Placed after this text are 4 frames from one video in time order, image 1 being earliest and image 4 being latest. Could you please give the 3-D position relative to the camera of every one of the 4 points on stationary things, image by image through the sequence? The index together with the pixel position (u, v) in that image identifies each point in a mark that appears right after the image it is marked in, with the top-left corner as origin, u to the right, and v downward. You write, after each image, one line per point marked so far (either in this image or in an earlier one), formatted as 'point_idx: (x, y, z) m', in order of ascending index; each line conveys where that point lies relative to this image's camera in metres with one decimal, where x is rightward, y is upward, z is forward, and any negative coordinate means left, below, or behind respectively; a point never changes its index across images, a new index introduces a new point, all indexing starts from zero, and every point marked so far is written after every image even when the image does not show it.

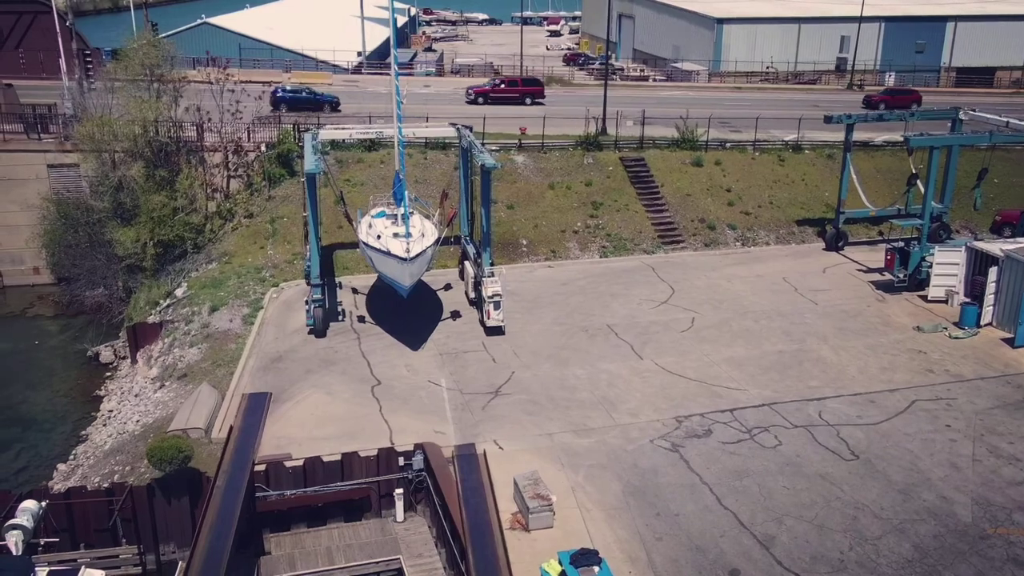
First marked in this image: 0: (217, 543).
0: (-4.5, -3.8, +13.5) m
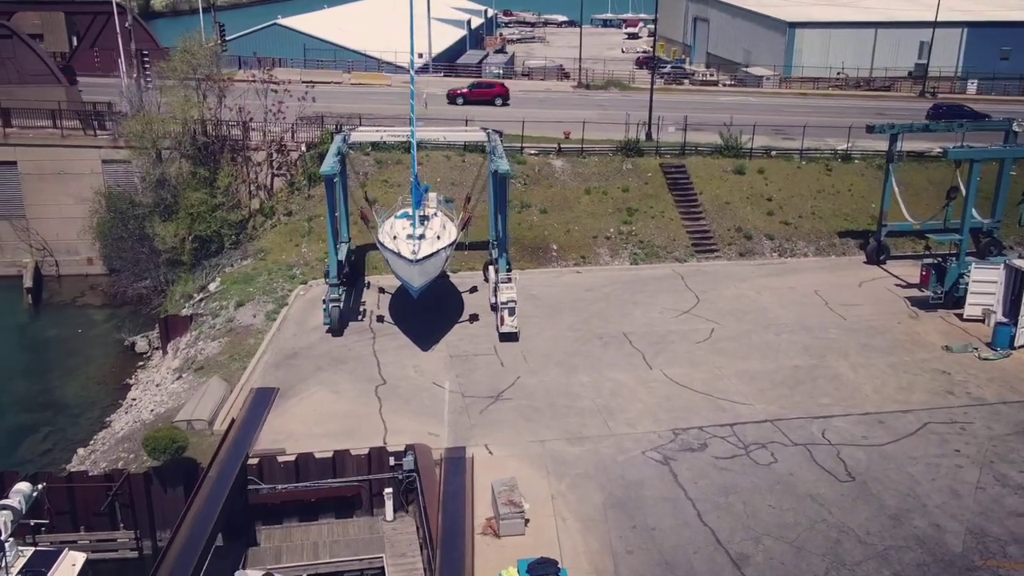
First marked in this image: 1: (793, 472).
0: (-4.9, -3.8, +13.9) m
1: (+4.8, -3.1, +15.2) m
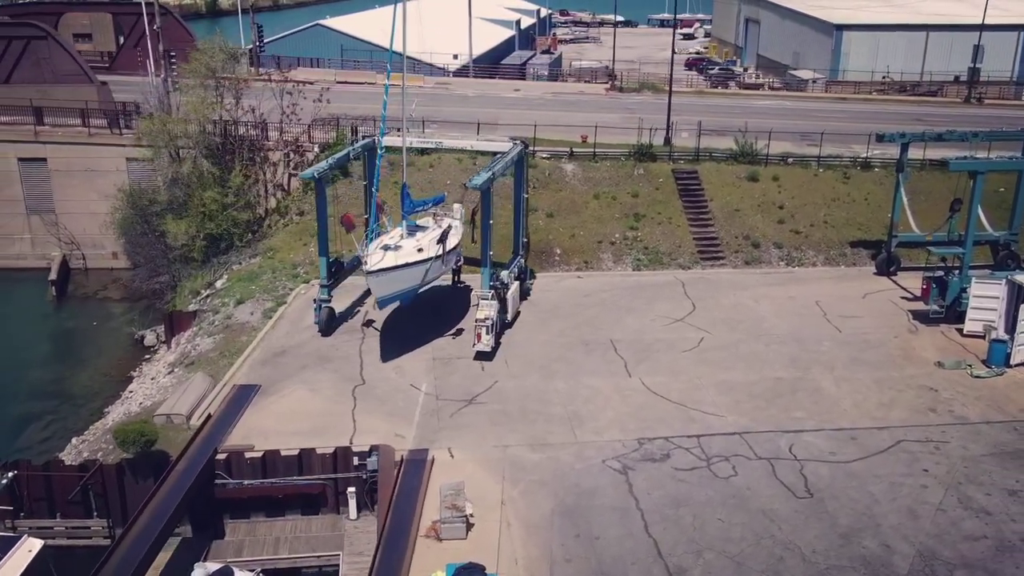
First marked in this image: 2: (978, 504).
0: (-5.8, -3.8, +14.4) m
1: (+4.0, -3.4, +15.0) m
2: (+7.6, -3.5, +14.6) m
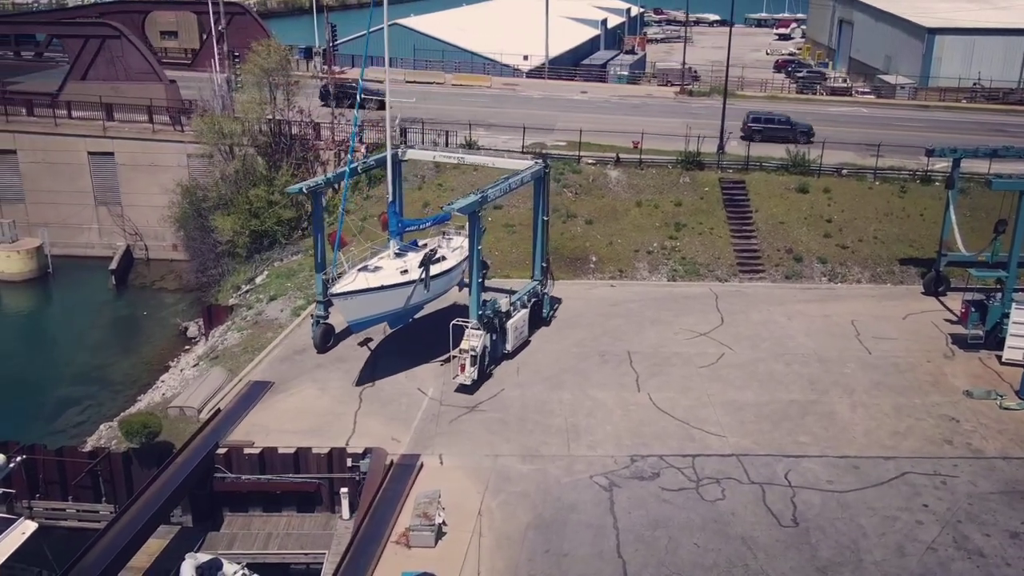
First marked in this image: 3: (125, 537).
0: (-6.1, -3.8, +15.0) m
1: (+3.7, -3.7, +14.7) m
2: (+7.2, -4.0, +13.9) m
3: (-6.2, -4.0, +14.3) m
